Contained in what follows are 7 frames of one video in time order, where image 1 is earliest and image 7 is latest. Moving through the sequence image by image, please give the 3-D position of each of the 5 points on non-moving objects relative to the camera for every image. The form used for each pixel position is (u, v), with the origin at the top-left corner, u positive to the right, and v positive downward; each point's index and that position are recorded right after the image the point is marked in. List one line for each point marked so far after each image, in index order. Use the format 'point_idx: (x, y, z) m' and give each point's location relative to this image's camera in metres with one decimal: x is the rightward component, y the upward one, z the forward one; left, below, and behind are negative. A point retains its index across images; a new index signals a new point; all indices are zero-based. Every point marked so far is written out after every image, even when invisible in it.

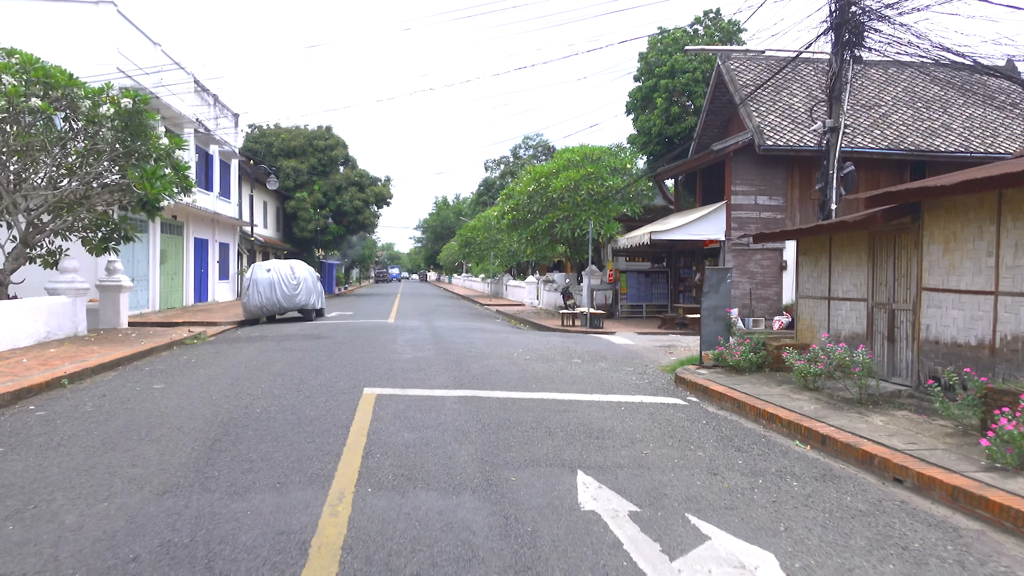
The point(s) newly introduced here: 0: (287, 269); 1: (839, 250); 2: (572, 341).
0: (-5.5, +0.5, +19.7) m
1: (+3.9, +0.4, +9.6) m
2: (+1.0, -1.0, +14.3) m
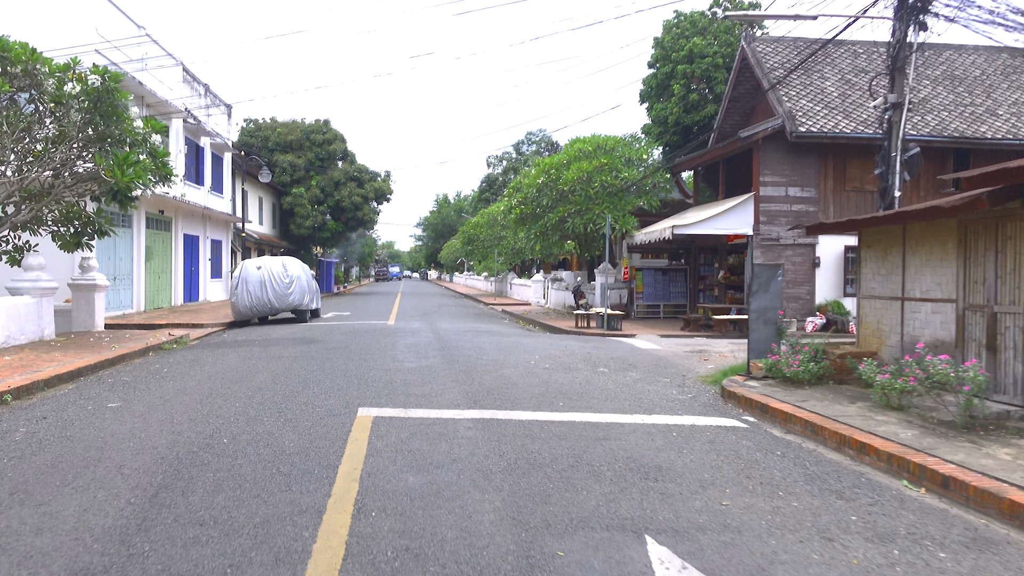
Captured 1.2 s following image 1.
0: (-5.3, +0.5, +18.3) m
1: (+4.1, +0.5, +8.2) m
2: (+1.3, -0.9, +12.8) m
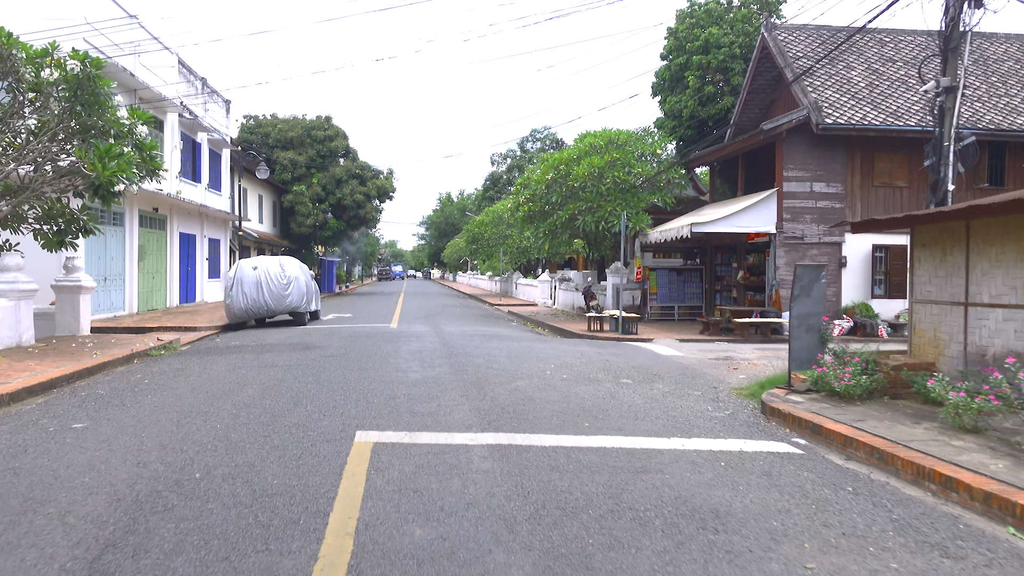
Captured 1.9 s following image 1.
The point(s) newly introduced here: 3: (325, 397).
0: (-5.1, +0.5, +17.4) m
1: (+4.3, +0.4, +7.3) m
2: (+1.4, -1.0, +12.0) m
3: (-1.7, -1.0, +7.4) m
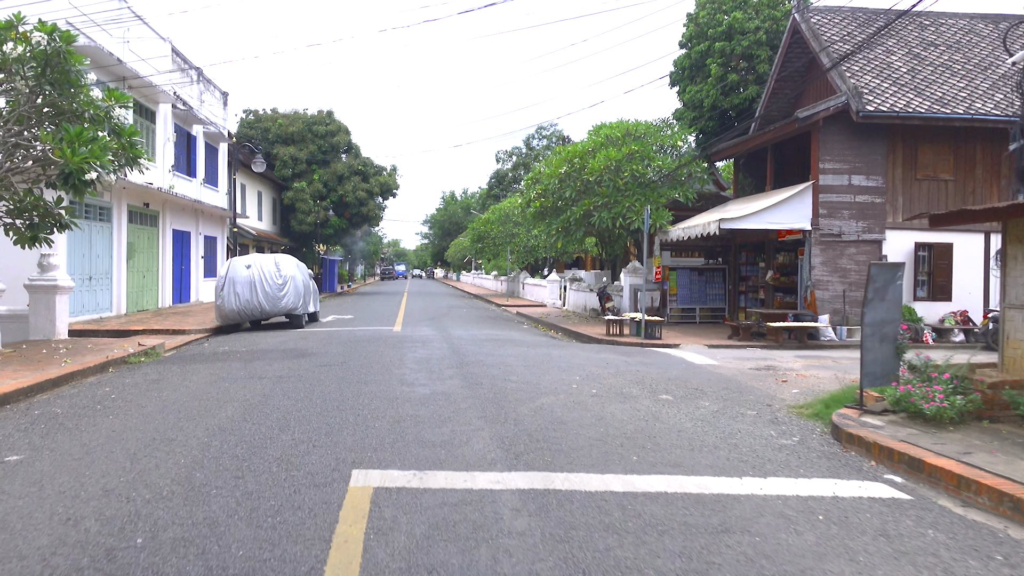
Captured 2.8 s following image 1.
0: (-4.9, +0.5, +16.2) m
1: (+4.5, +0.4, +6.1) m
2: (+1.7, -1.0, +10.7) m
3: (-1.5, -1.0, +6.2) m
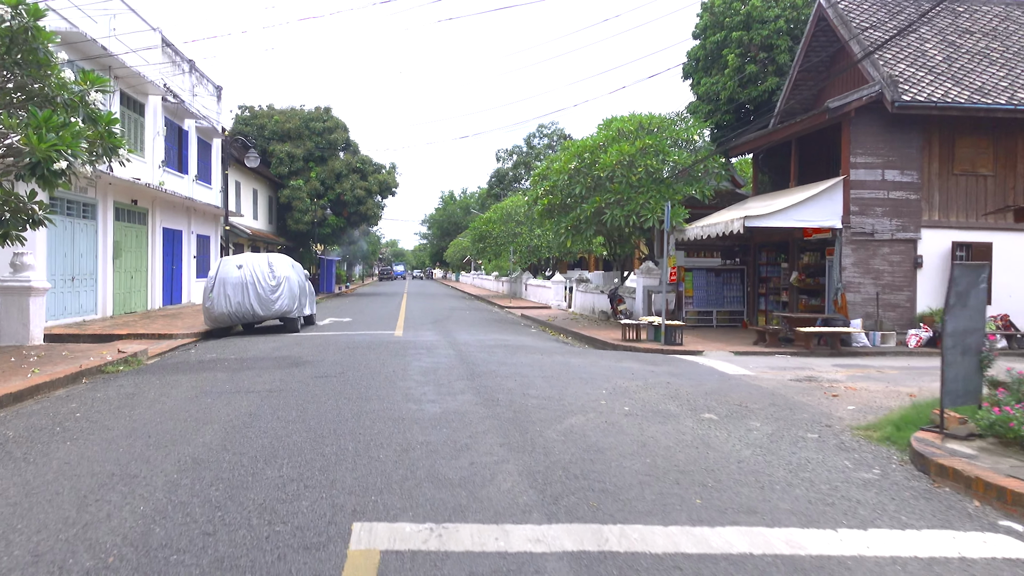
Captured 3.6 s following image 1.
0: (-4.7, +0.5, +15.3) m
1: (+4.7, +0.4, +5.1) m
2: (+1.8, -1.0, +9.8) m
3: (-1.3, -1.0, +5.2) m
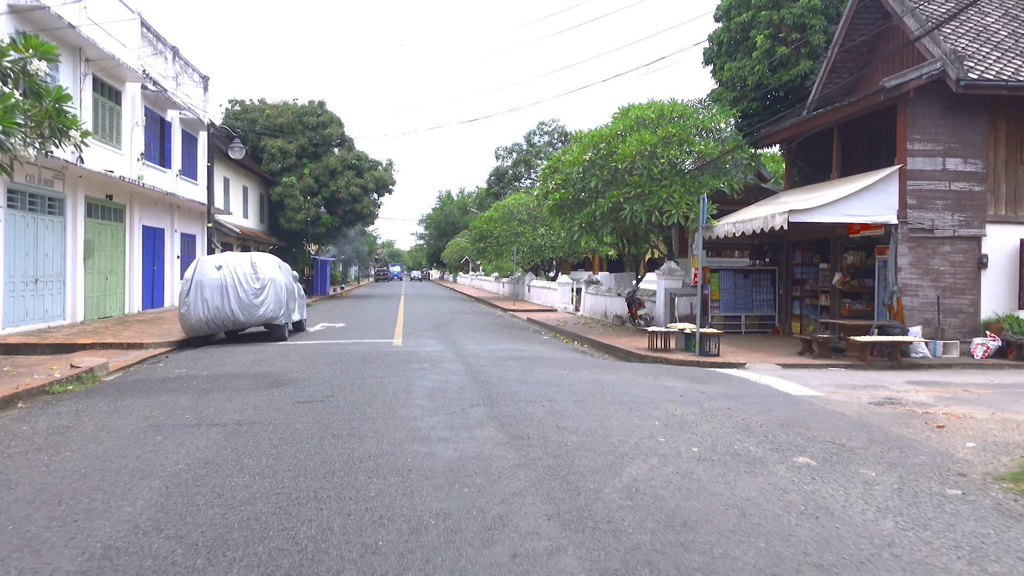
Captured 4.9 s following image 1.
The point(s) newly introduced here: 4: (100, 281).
0: (-4.5, +0.4, +13.6) m
1: (+4.9, +0.3, +3.5) m
2: (+2.1, -1.1, +8.2) m
3: (-1.1, -1.1, +3.6) m
4: (-9.3, +0.2, +18.2) m
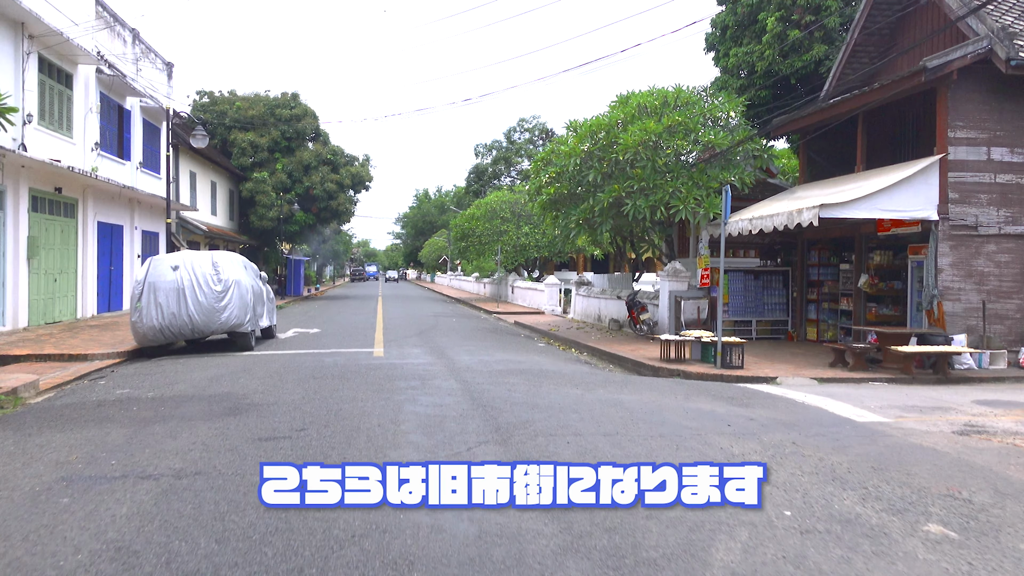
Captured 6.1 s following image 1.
0: (-4.6, +0.4, +12.1) m
1: (+5.2, +0.3, +2.3) m
2: (+2.2, -1.1, +6.8) m
3: (-0.8, -1.1, +2.2) m
4: (-9.5, +0.1, +16.5) m
